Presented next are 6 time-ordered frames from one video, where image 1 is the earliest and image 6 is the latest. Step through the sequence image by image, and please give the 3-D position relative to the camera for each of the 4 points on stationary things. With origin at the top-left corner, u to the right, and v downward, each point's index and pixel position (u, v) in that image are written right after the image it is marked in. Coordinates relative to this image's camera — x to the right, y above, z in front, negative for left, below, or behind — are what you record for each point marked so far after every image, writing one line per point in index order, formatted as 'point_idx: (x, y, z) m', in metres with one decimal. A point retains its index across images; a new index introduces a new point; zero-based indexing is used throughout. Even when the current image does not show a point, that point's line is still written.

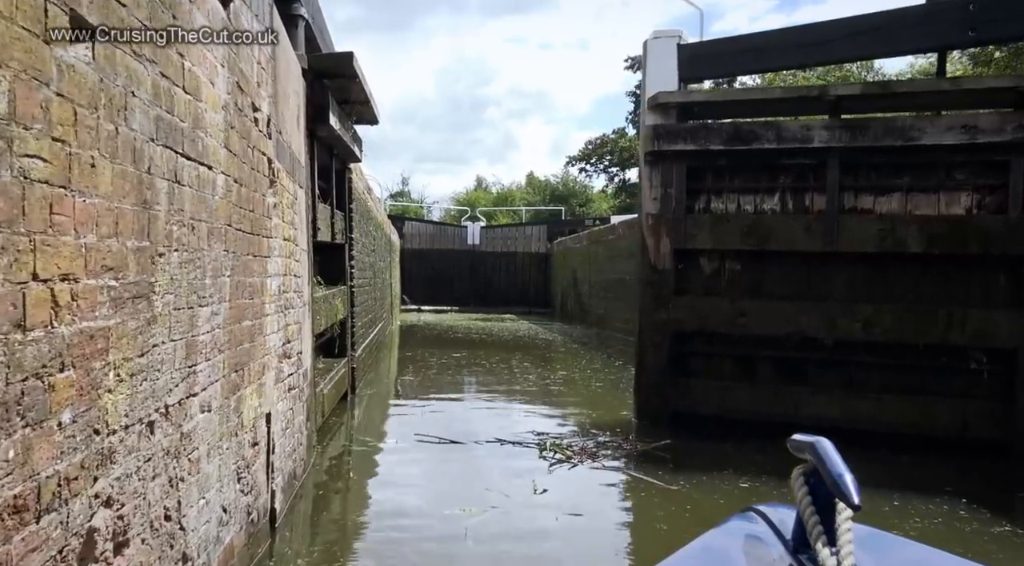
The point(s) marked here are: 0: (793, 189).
0: (+2.0, +0.7, +5.2) m
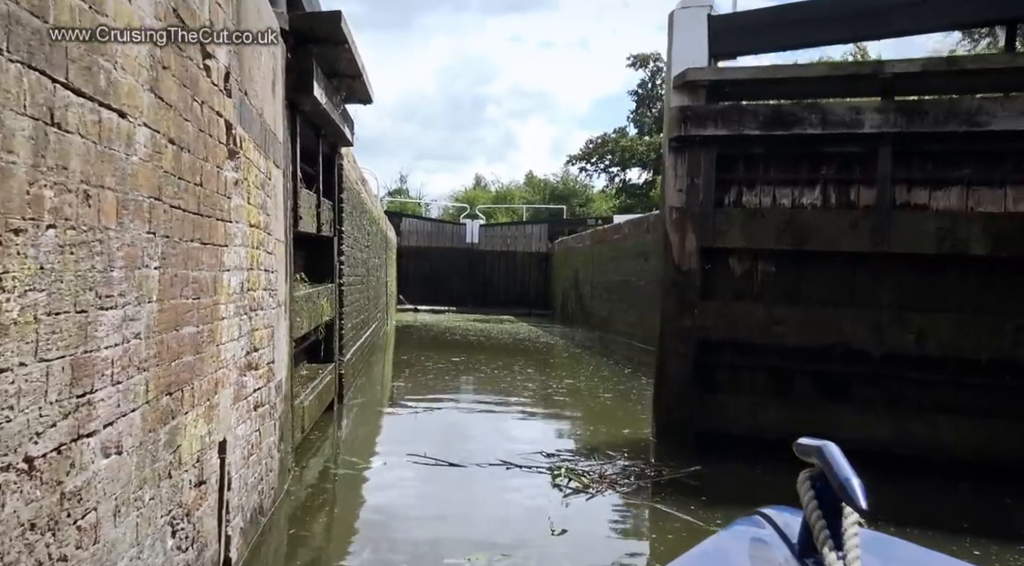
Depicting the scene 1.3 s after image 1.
0: (+2.1, +0.7, +4.6) m
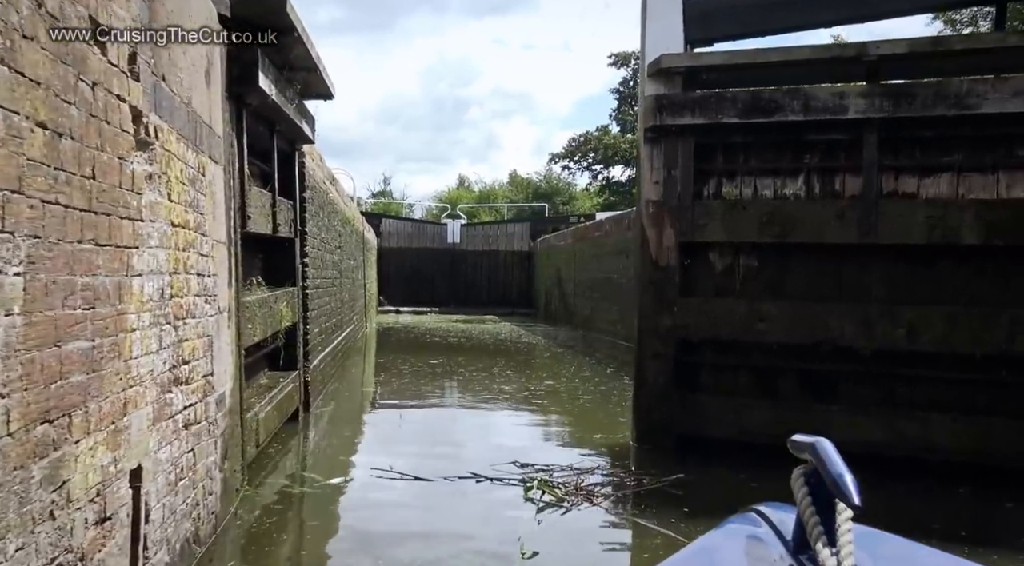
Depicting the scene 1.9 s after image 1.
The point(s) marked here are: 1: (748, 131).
0: (+1.9, +0.7, +4.4) m
1: (+1.5, +0.9, +4.5) m
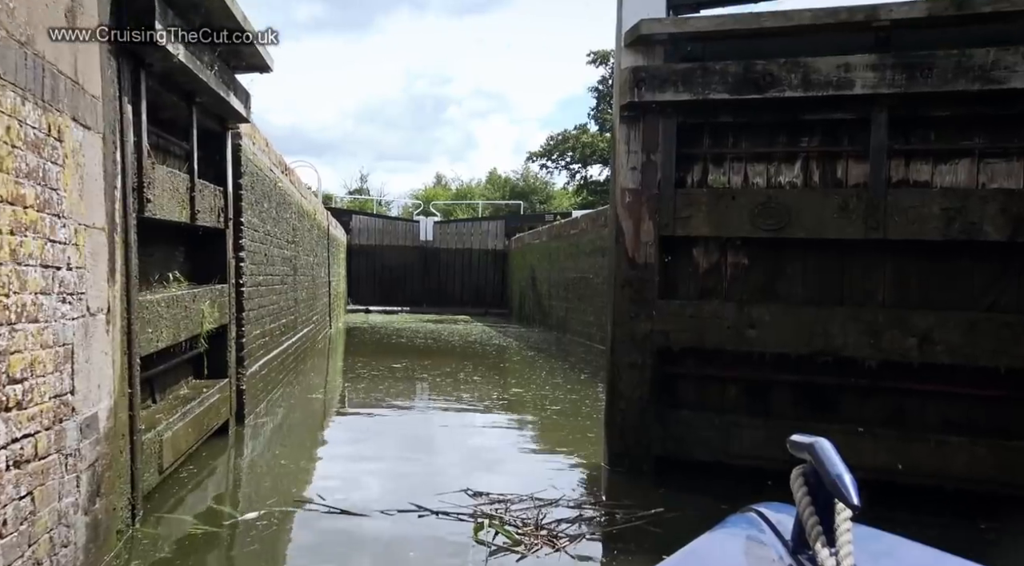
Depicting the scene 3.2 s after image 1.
0: (+1.6, +0.7, +3.8) m
1: (+1.2, +0.9, +3.9) m
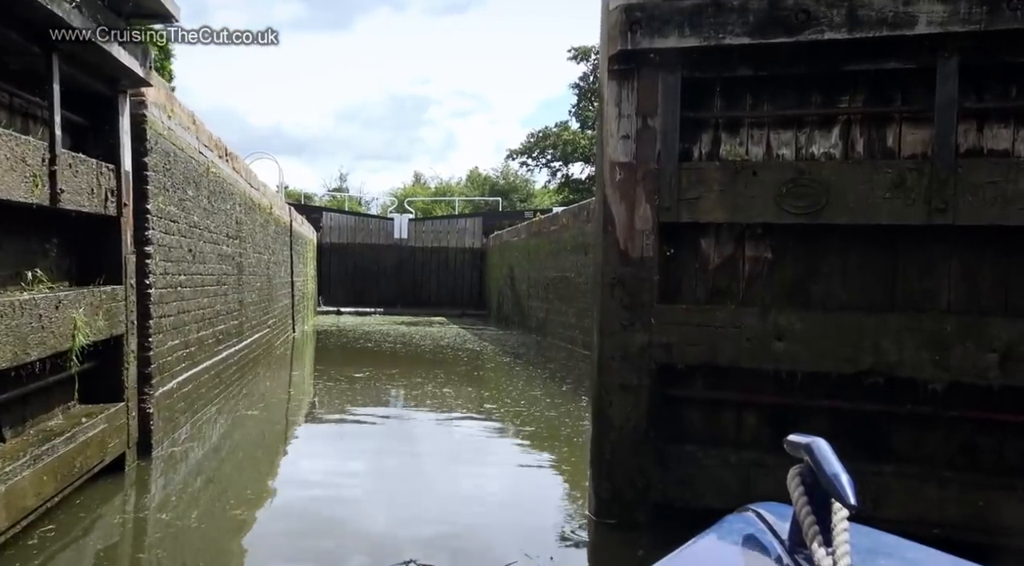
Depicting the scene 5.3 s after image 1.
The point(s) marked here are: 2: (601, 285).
0: (+1.5, +0.7, +3.0) m
1: (+1.0, +0.9, +3.0) m
2: (+0.4, 0.0, +3.2) m
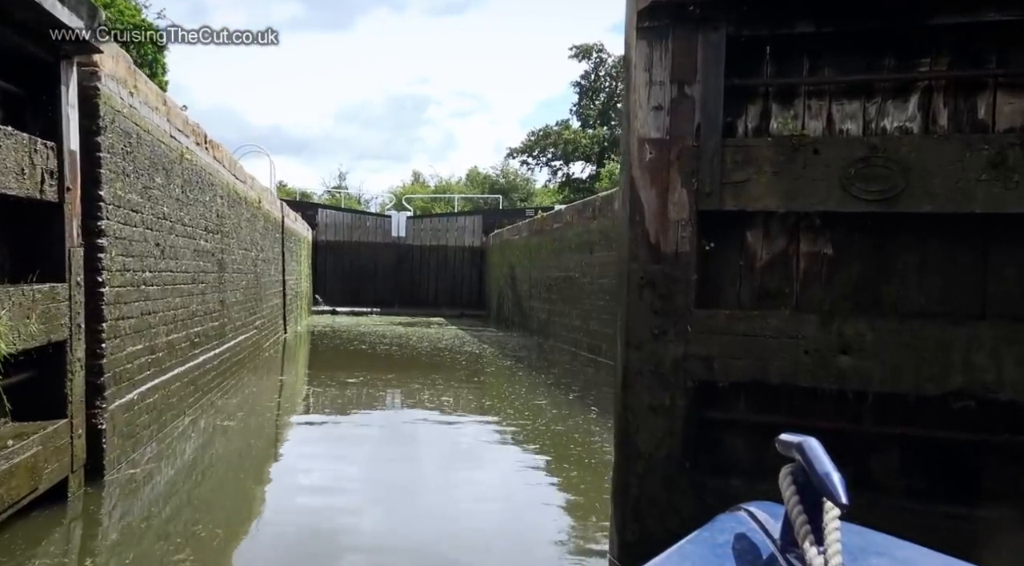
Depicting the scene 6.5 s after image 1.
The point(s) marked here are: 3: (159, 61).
0: (+1.5, +0.7, +2.4) m
1: (+1.1, +0.9, +2.5) m
2: (+0.4, 0.0, +2.7) m
3: (-8.4, +5.3, +17.2) m
